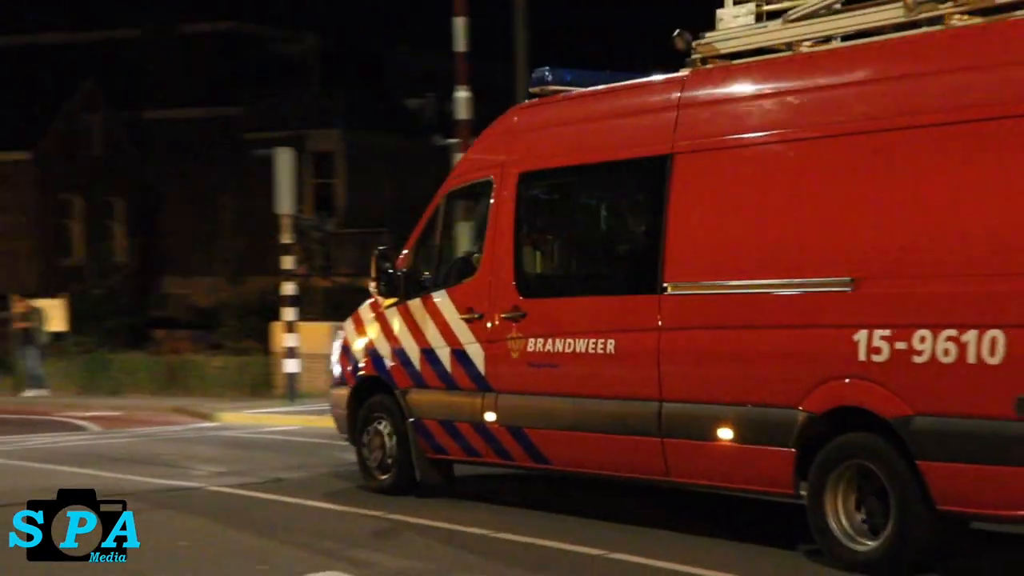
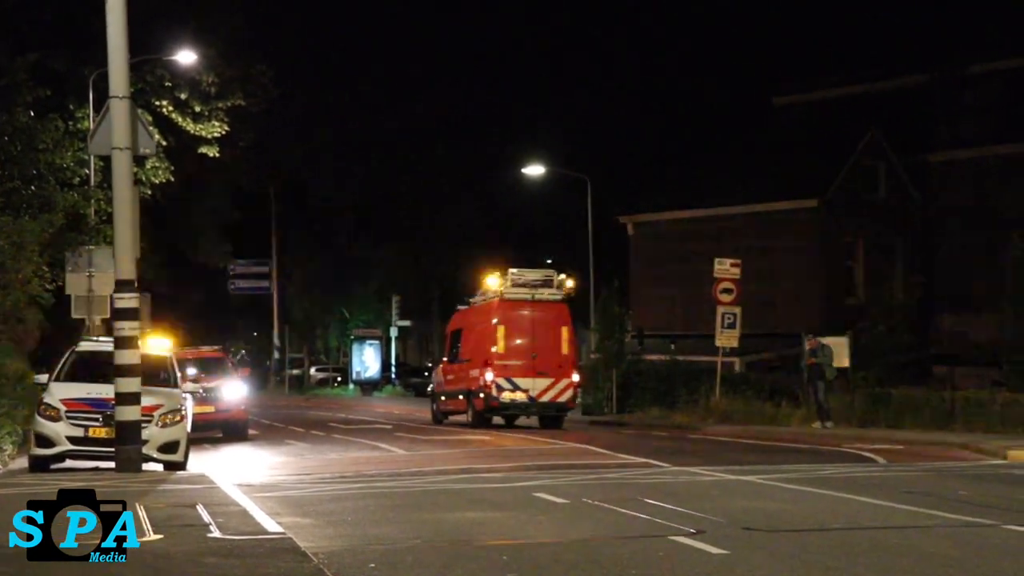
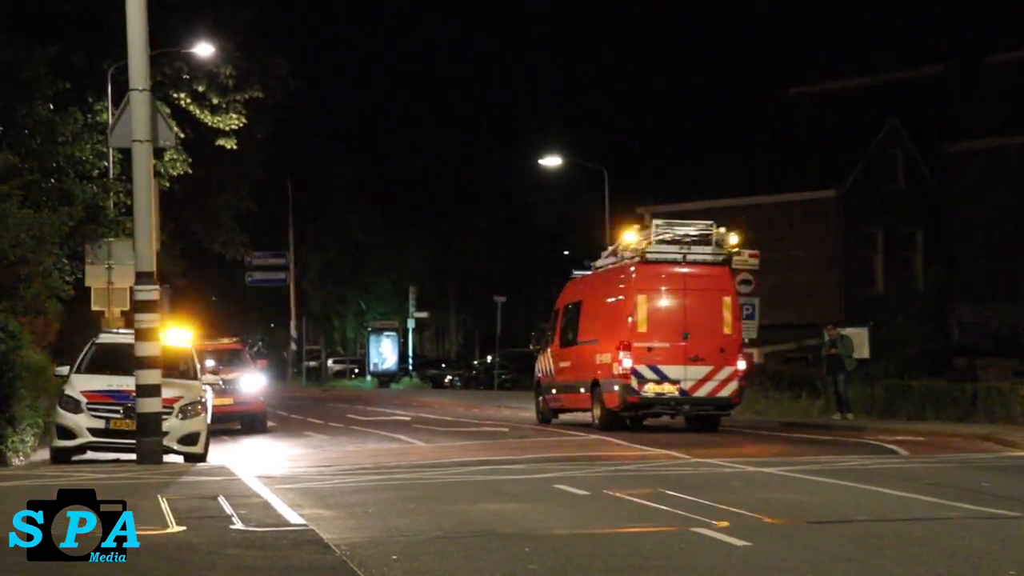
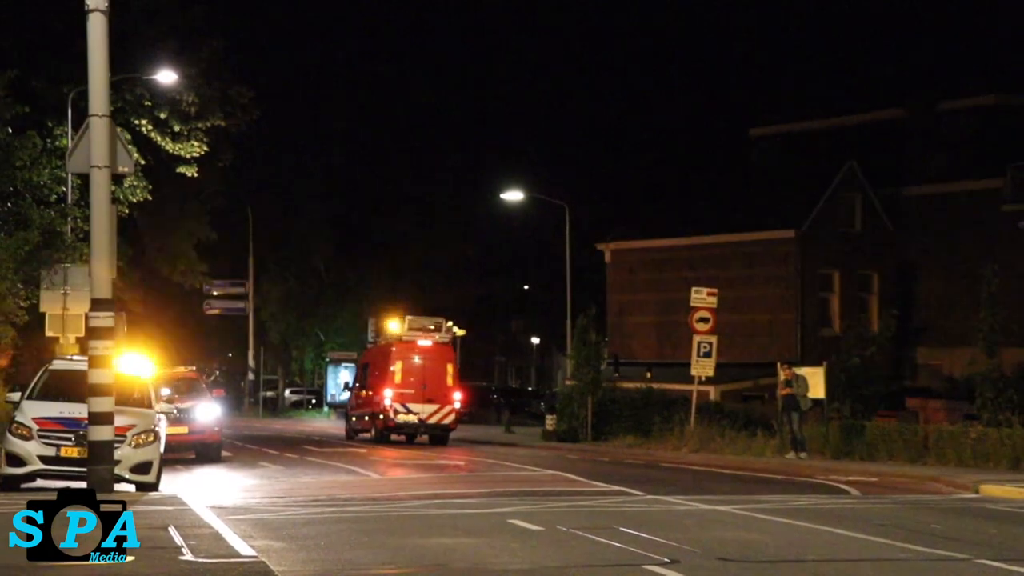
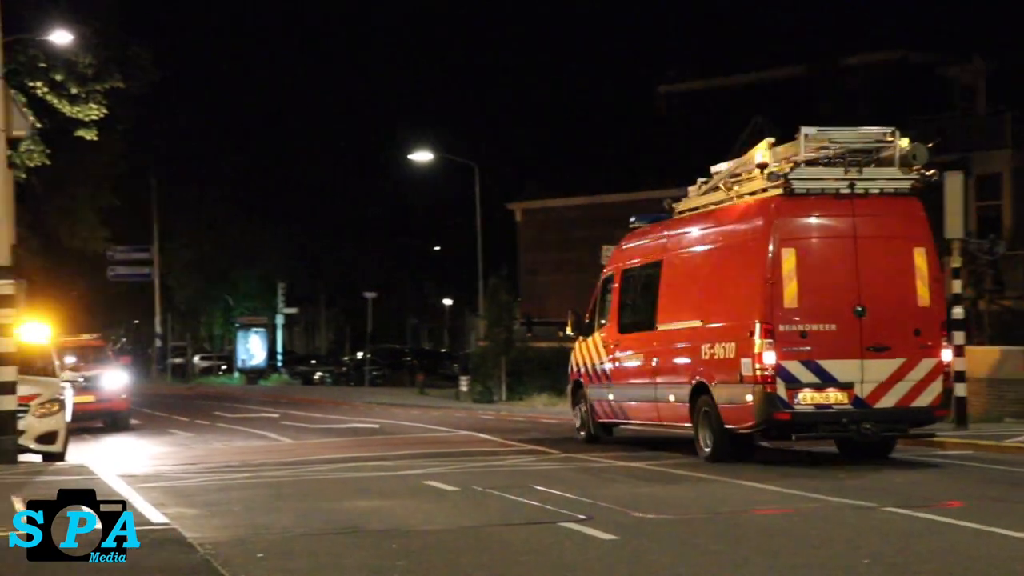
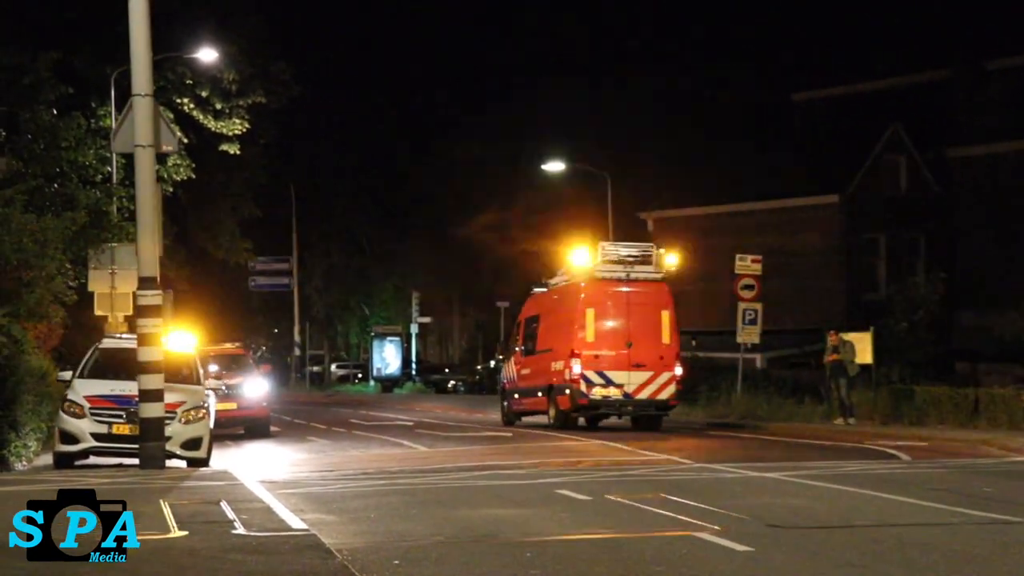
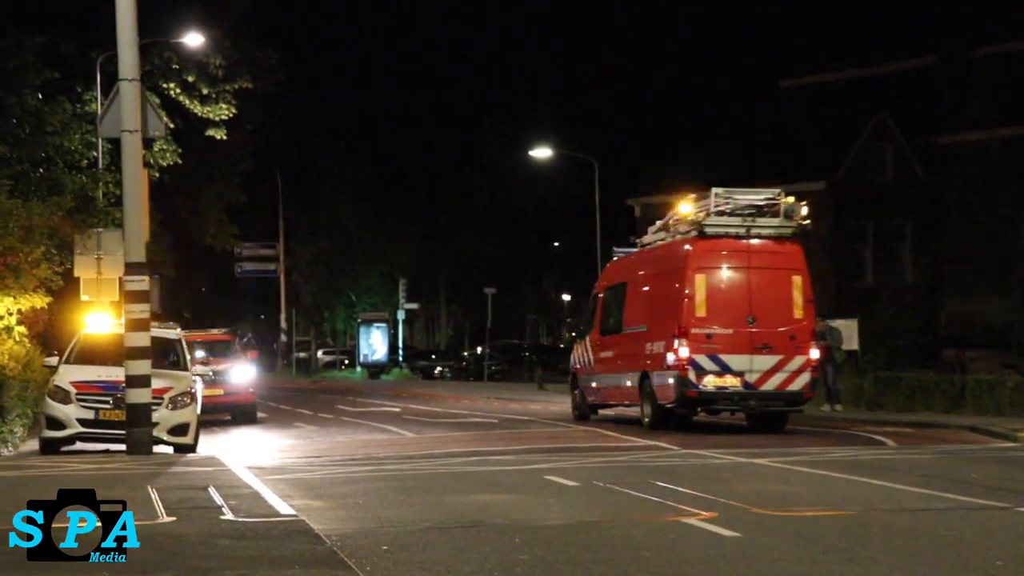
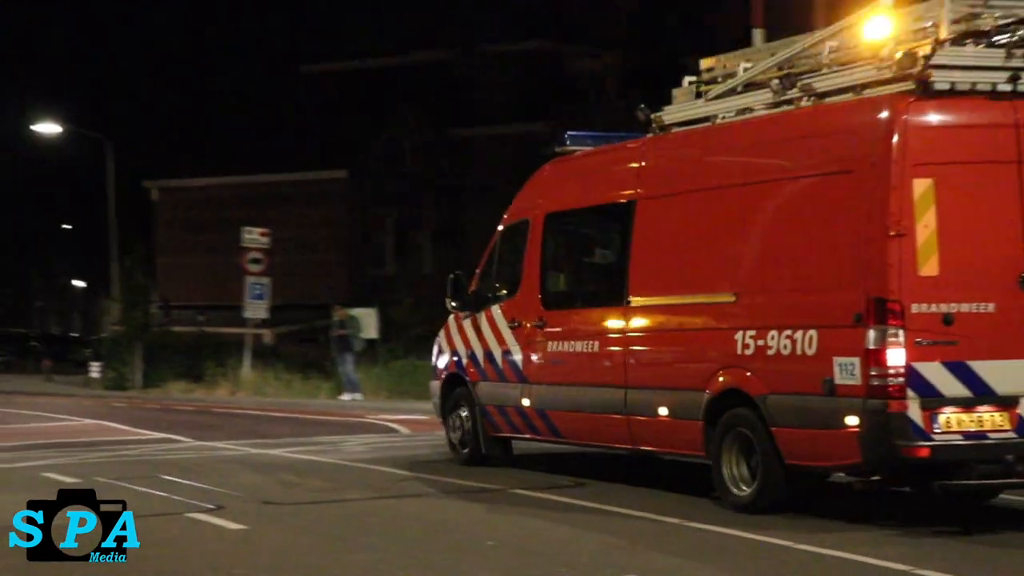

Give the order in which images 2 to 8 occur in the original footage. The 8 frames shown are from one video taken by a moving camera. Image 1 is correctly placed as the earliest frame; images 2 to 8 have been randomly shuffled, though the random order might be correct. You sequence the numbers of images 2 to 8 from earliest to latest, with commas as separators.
8, 5, 7, 3, 6, 2, 4
